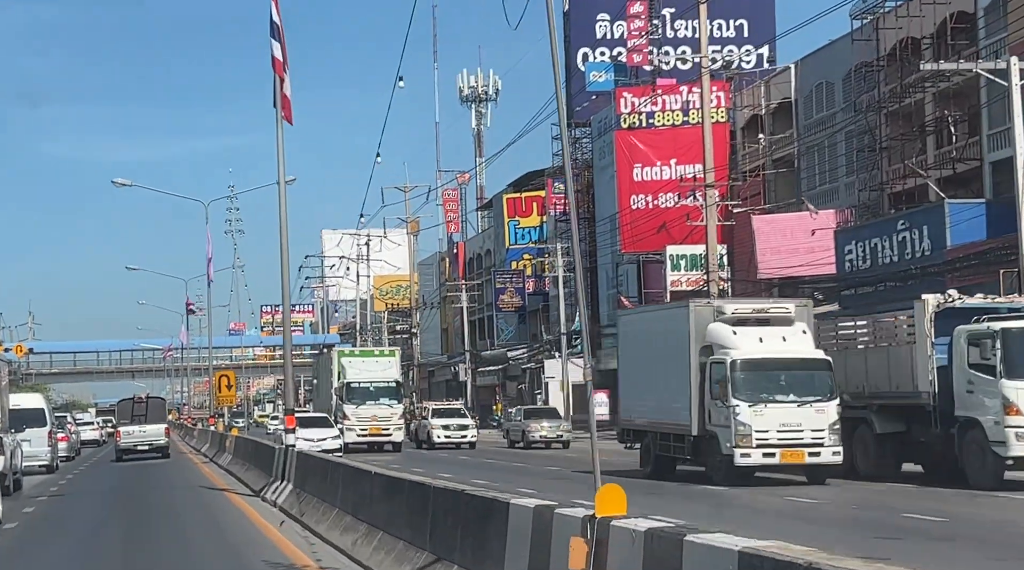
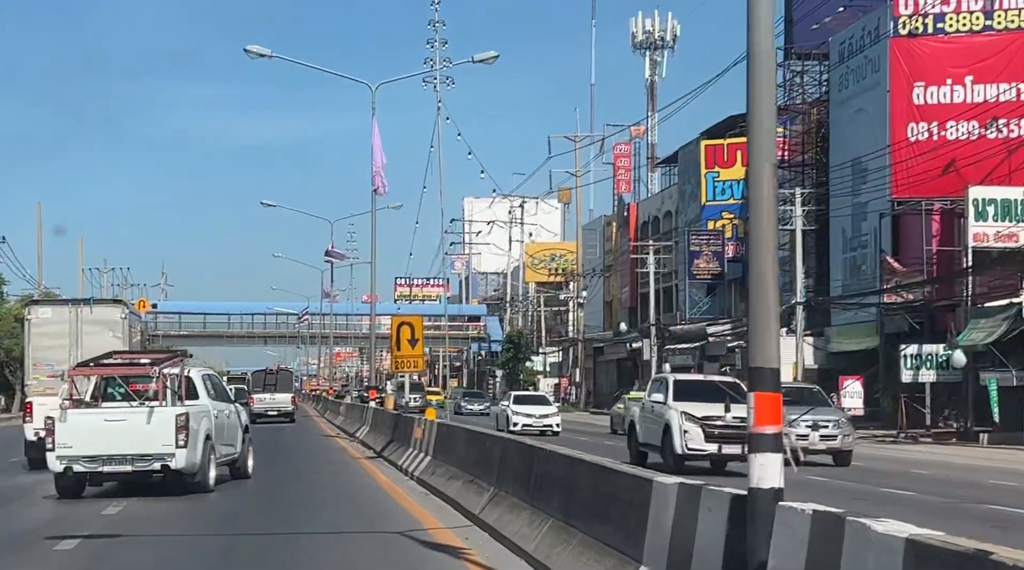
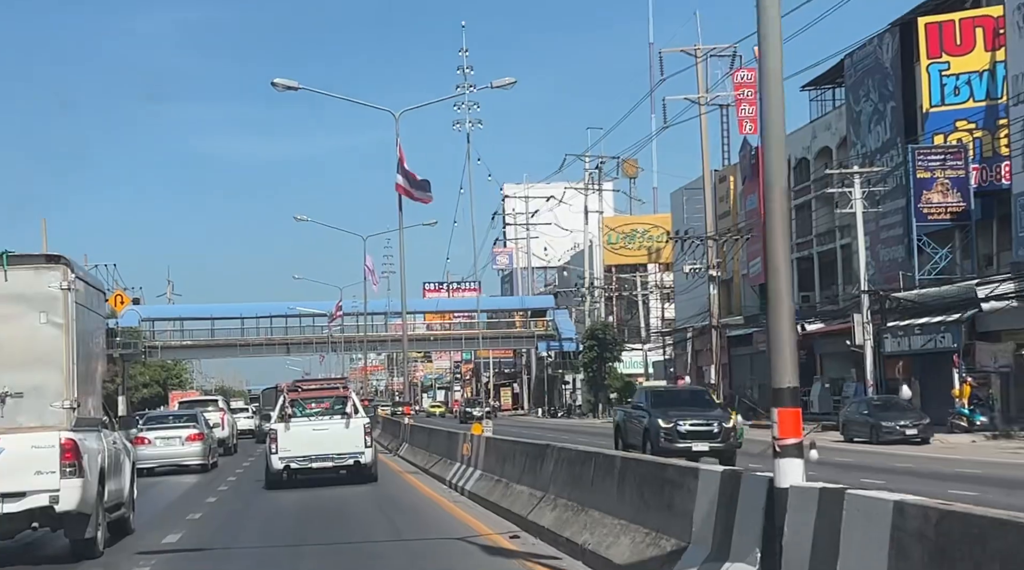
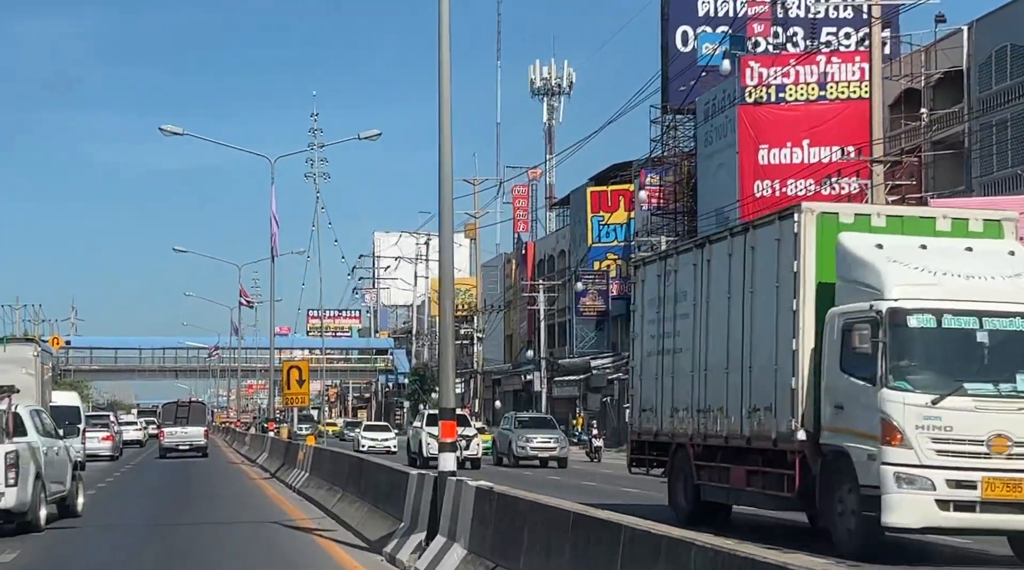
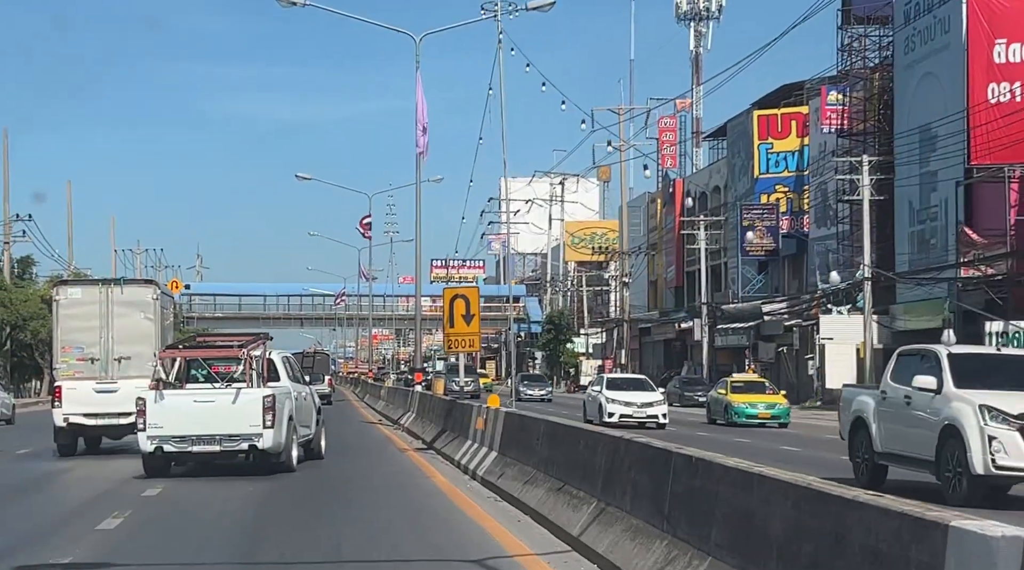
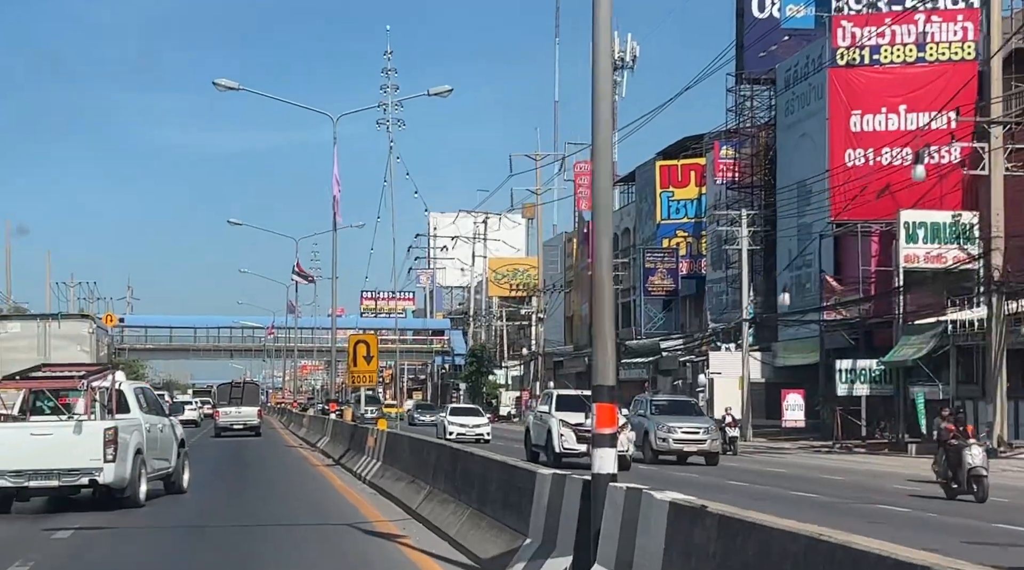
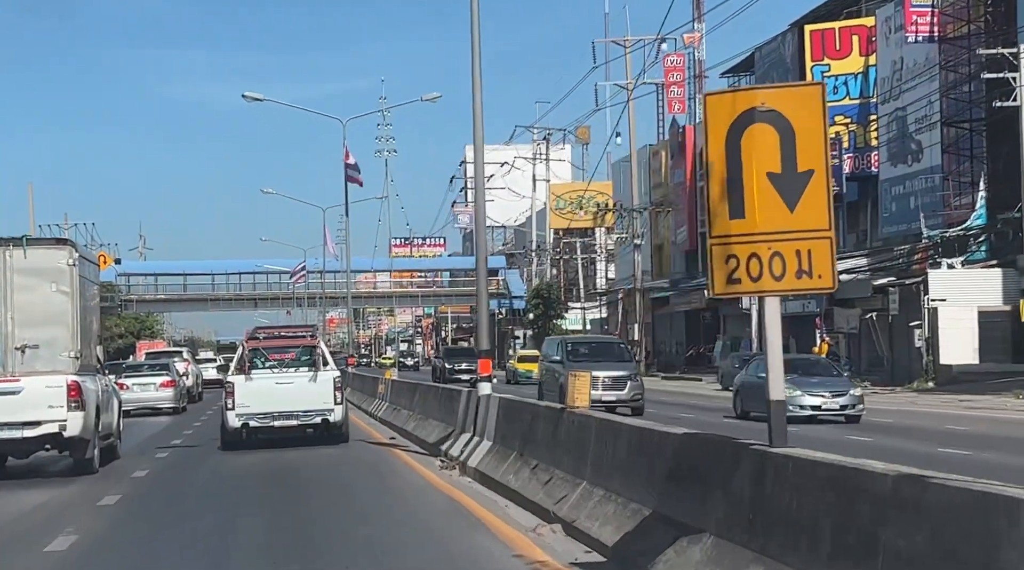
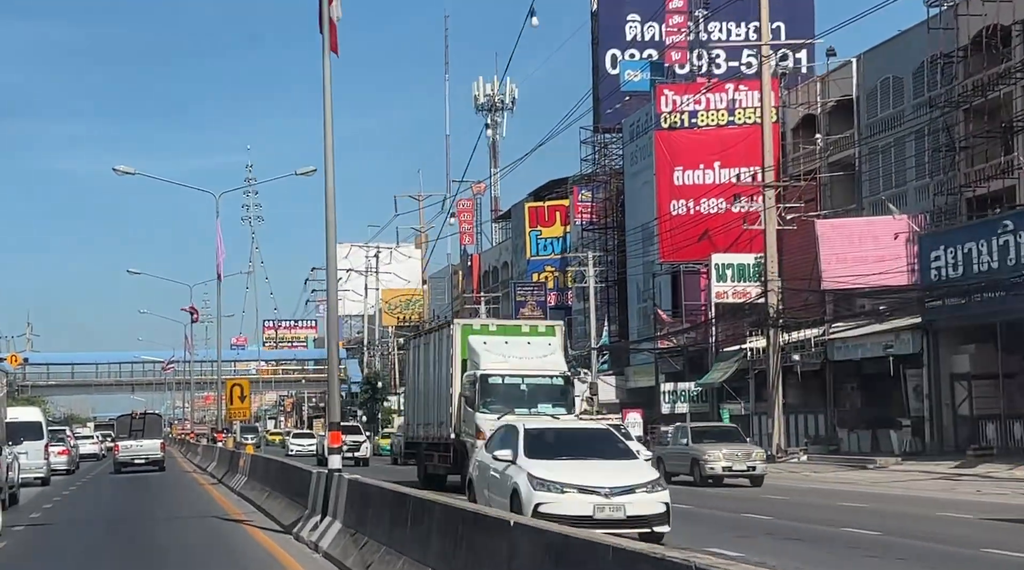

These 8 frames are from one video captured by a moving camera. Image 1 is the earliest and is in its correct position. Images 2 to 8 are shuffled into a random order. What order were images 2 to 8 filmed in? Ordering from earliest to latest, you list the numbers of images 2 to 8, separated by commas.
8, 4, 6, 2, 5, 7, 3
